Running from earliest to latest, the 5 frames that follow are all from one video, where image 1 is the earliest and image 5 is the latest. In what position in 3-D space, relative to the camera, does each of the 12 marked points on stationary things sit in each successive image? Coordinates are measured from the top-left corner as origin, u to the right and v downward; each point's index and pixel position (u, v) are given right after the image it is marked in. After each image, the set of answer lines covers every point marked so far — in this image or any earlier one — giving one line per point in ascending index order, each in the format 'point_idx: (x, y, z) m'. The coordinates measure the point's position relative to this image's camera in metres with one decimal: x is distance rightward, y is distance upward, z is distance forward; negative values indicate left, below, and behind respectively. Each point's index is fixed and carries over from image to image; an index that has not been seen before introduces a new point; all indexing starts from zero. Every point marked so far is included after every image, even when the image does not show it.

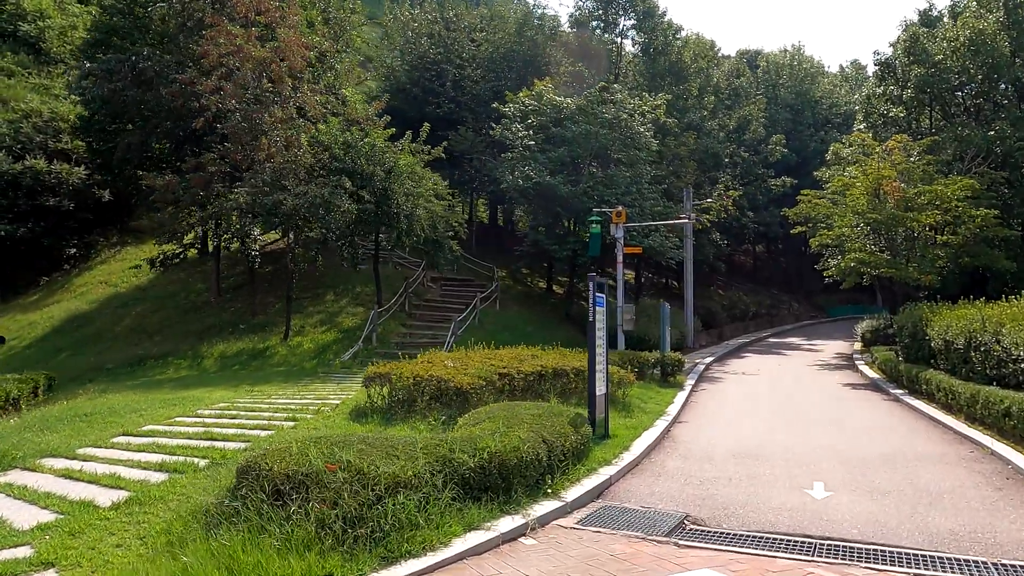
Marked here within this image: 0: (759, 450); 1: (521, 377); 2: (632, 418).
0: (+4.2, -2.8, +11.4) m
1: (+0.1, -1.7, +12.7) m
2: (+2.4, -2.6, +13.4) m
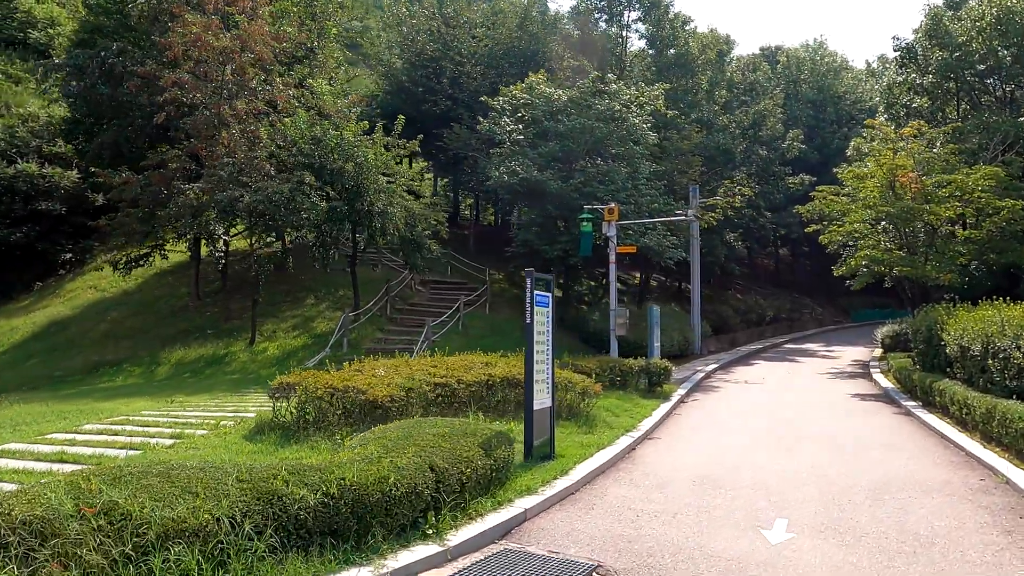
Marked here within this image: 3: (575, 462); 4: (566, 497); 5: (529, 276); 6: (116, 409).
0: (+3.1, -2.7, +9.7) m
1: (-0.9, -1.7, +11.2) m
2: (+1.4, -2.6, +11.8) m
3: (+0.9, -2.6, +9.9) m
4: (+0.7, -2.6, +8.4) m
5: (+0.3, +0.2, +9.8) m
6: (-7.1, -2.2, +11.9) m
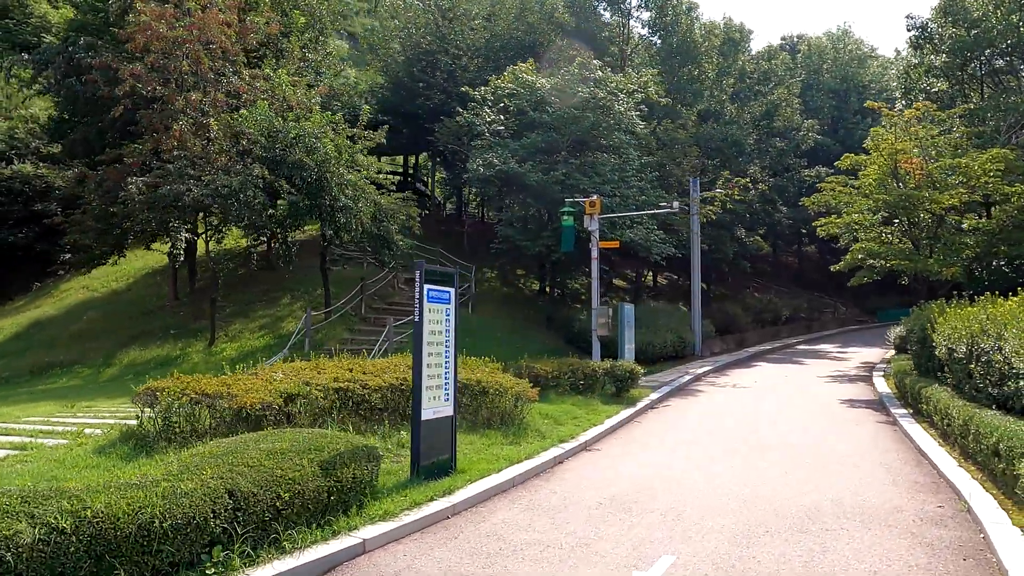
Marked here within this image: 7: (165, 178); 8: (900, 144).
0: (+1.7, -2.6, +8.4) m
1: (-2.3, -1.6, +10.1) m
2: (+0.1, -2.5, +10.6) m
3: (-0.5, -2.5, +8.7) m
4: (-0.8, -2.5, +7.2) m
5: (-1.2, +0.3, +8.6) m
6: (-8.4, -2.1, +11.1) m
7: (-10.2, +3.2, +19.4) m
8: (+11.3, +4.2, +19.4) m
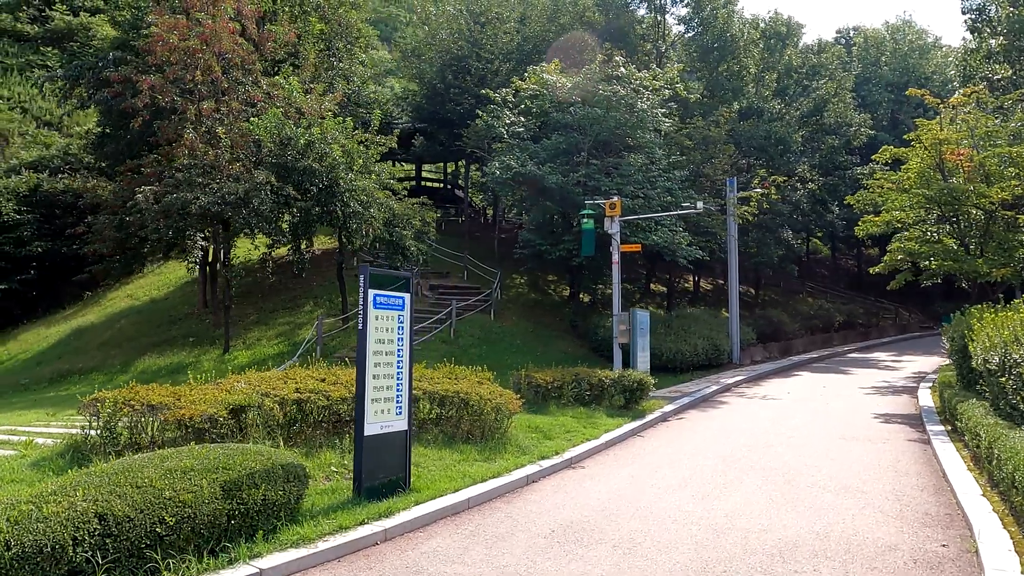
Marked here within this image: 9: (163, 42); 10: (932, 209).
0: (+1.1, -2.7, +7.6) m
1: (-2.7, -1.7, +9.6) m
2: (-0.4, -2.6, +9.9) m
3: (-1.1, -2.6, +8.0) m
4: (-1.5, -2.6, +6.6) m
5: (-1.8, +0.2, +8.1) m
6: (-8.8, -2.3, +11.1) m
7: (-9.8, +3.0, +19.6) m
8: (+11.6, +4.1, +17.8) m
9: (-10.2, +7.4, +19.9) m
10: (+11.4, +2.1, +17.9) m
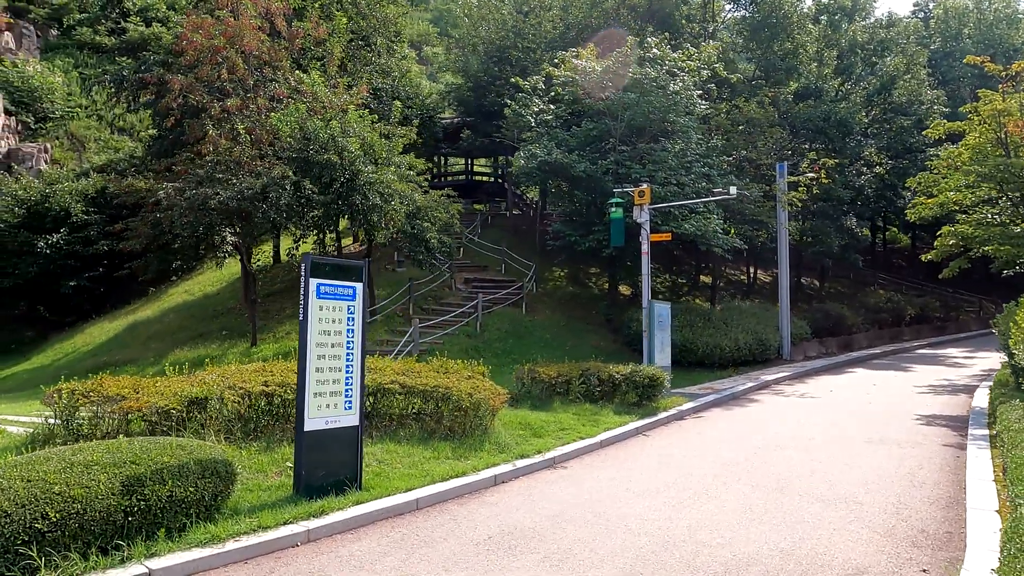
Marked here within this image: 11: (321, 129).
0: (+0.4, -2.5, +7.0) m
1: (-3.2, -1.6, +9.4) m
2: (-0.8, -2.5, +9.4) m
3: (-1.7, -2.4, +7.7) m
4: (-2.3, -2.5, +6.3) m
5: (-2.4, +0.3, +7.7) m
6: (-9.0, -2.1, +11.6) m
7: (-9.2, +3.1, +20.0) m
8: (+11.9, +4.4, +15.9) m
9: (-9.6, +7.5, +20.4) m
10: (+11.8, +2.4, +16.1) m
11: (-5.6, +4.8, +19.8) m
